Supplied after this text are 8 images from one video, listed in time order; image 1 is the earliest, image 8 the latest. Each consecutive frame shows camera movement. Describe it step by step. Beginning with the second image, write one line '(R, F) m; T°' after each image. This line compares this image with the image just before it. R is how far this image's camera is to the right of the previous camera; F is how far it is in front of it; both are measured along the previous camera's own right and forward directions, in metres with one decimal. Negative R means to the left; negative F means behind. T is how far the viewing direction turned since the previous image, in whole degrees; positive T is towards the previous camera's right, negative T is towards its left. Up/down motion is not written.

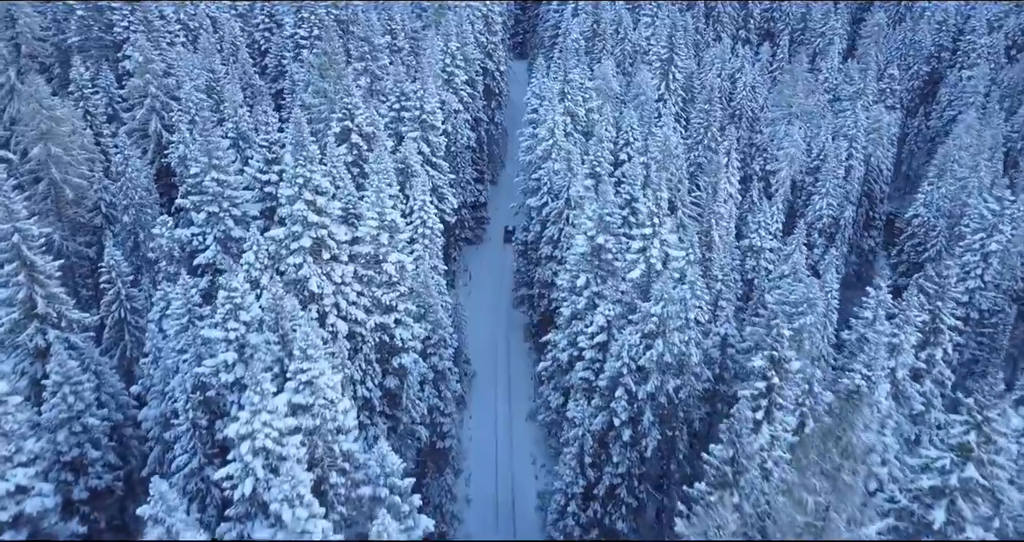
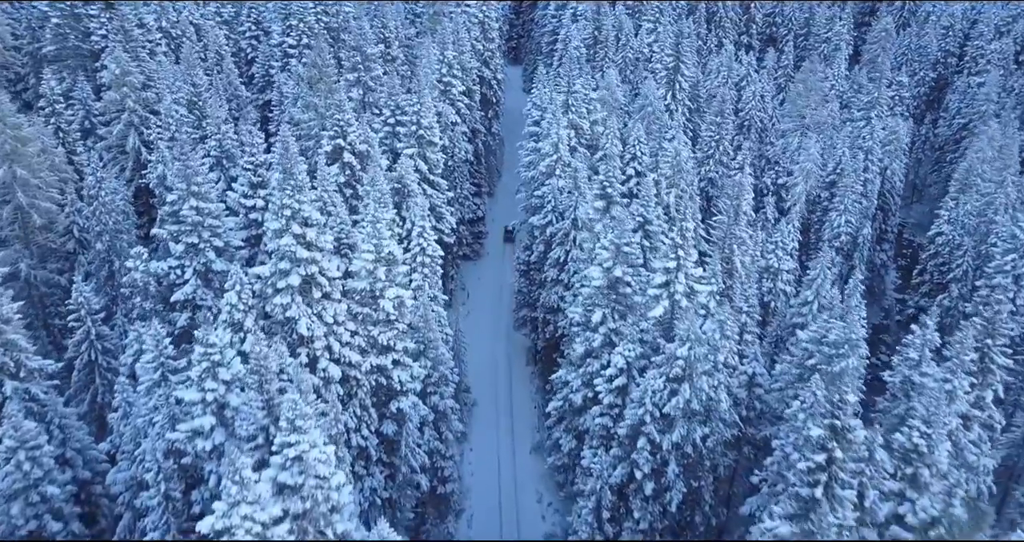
(-0.6, +2.4) m; +1°
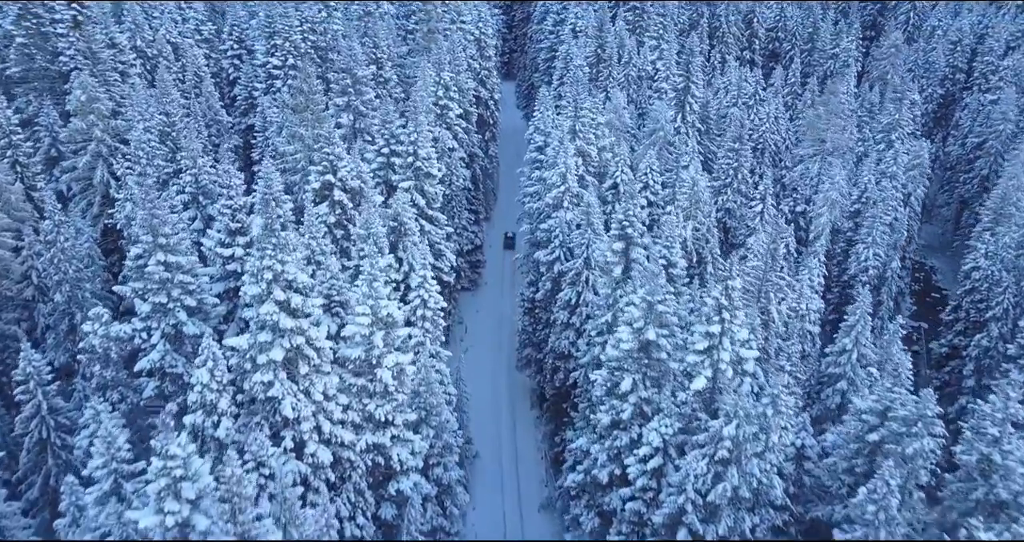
(-0.8, +3.2) m; +1°
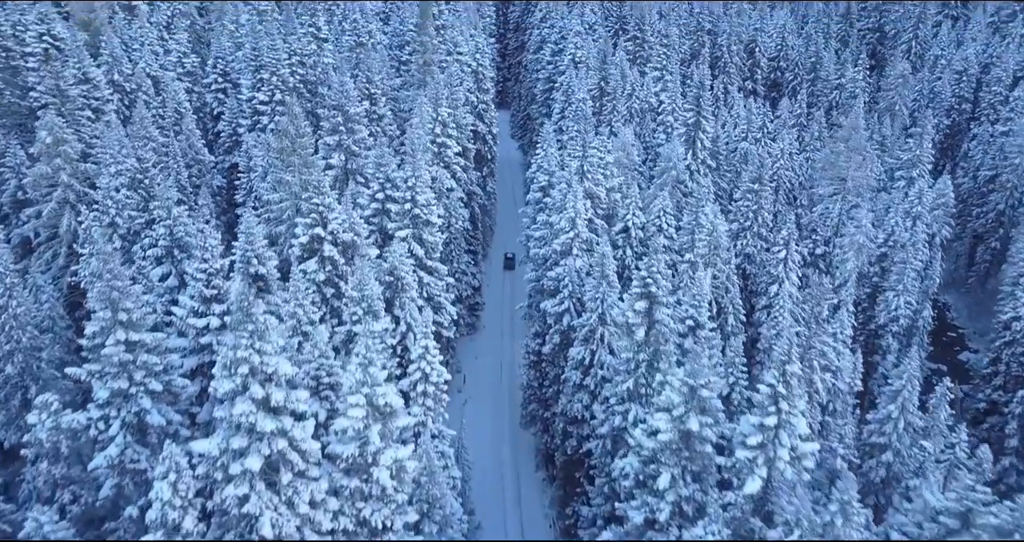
(-0.7, +2.9) m; +1°
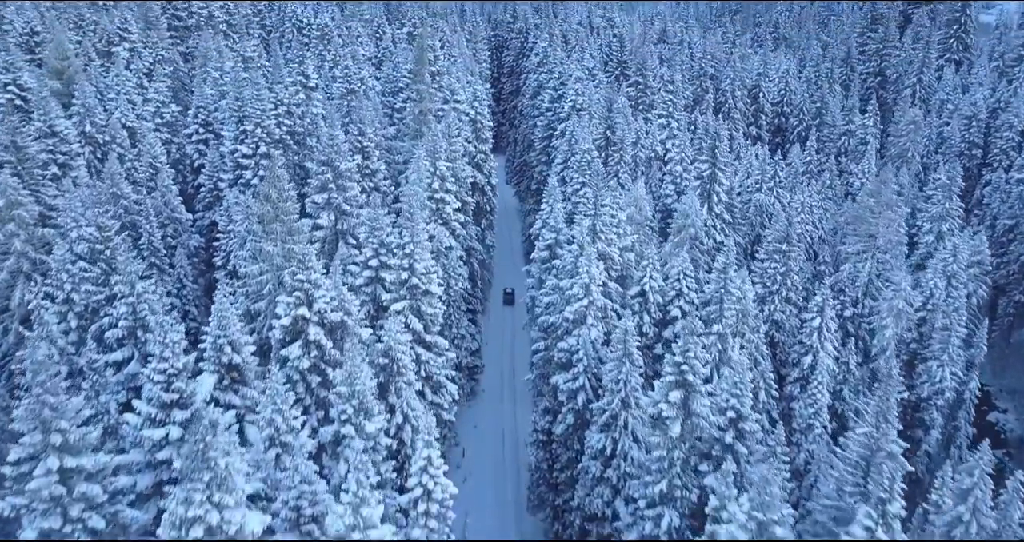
(-0.7, +3.3) m; +1°
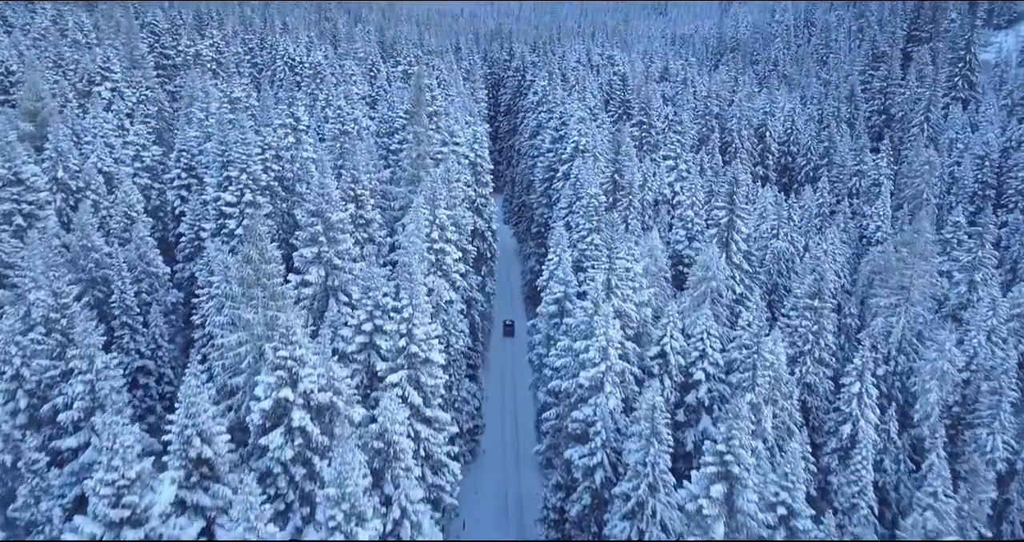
(-0.6, +2.9) m; +1°
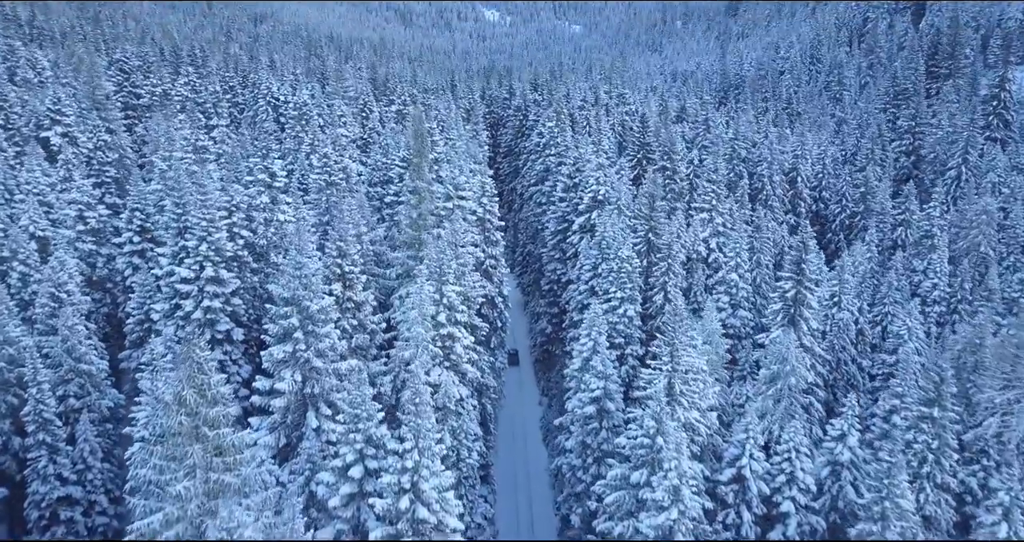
(-1.4, +6.9) m; +1°
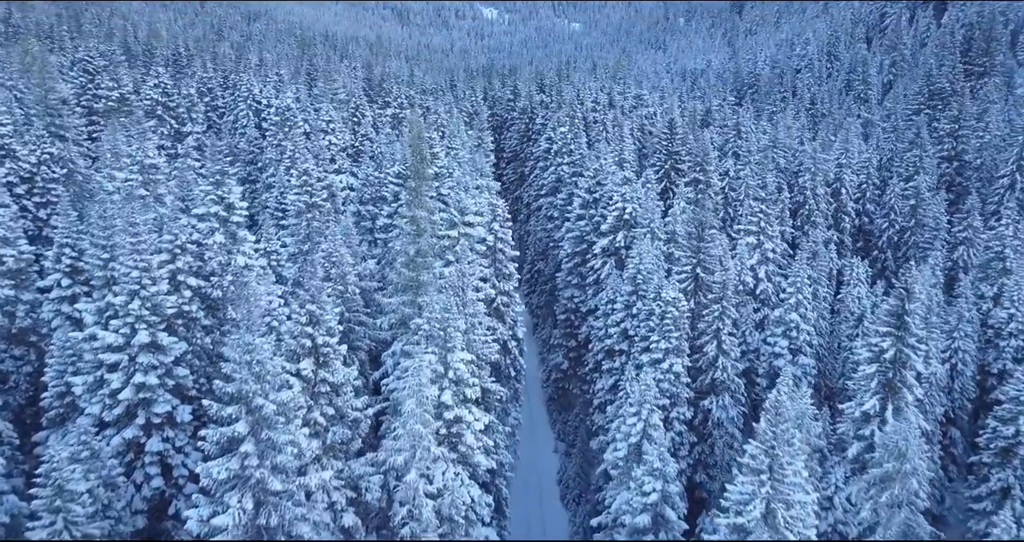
(-0.9, +6.8) m; 0°
